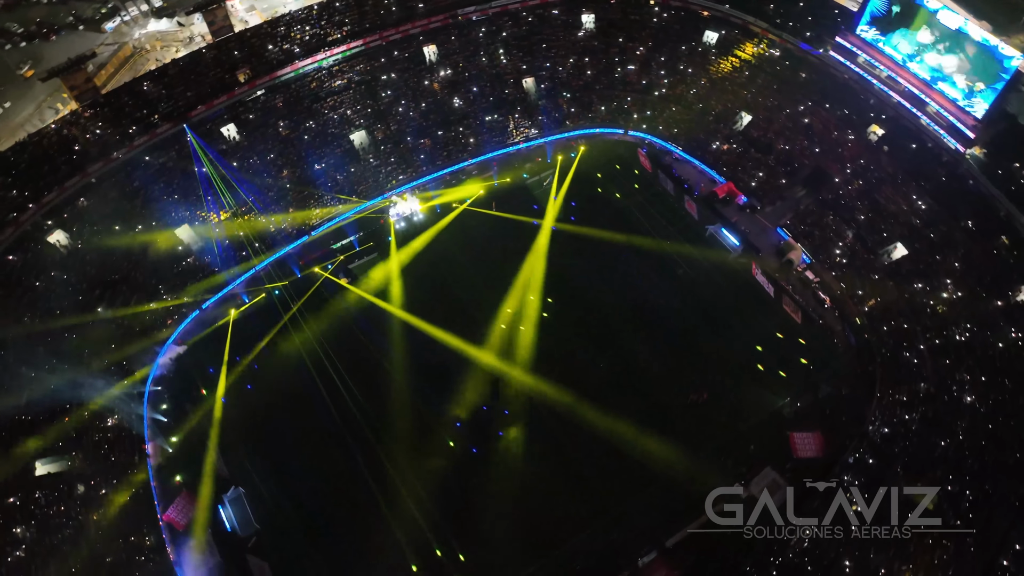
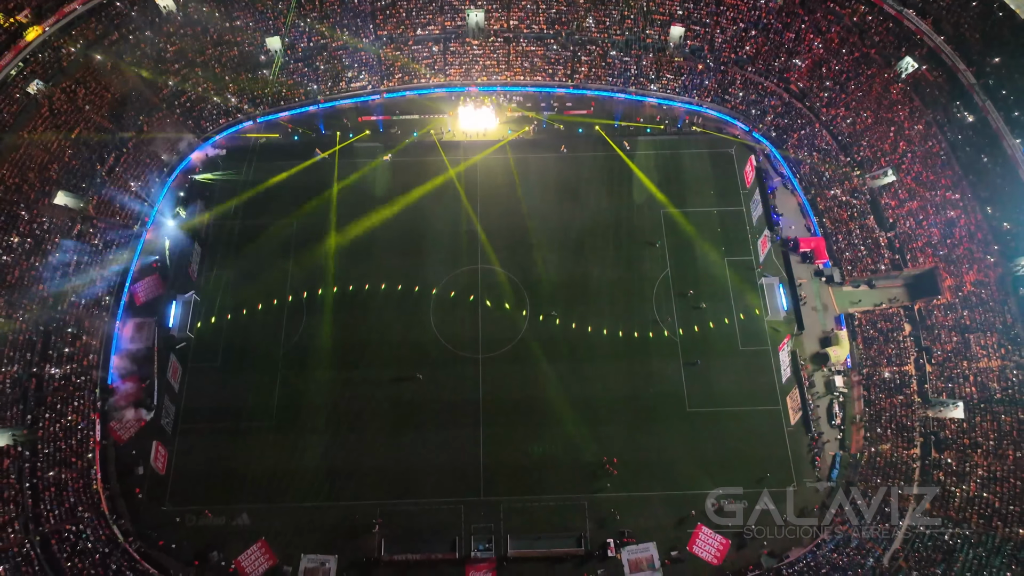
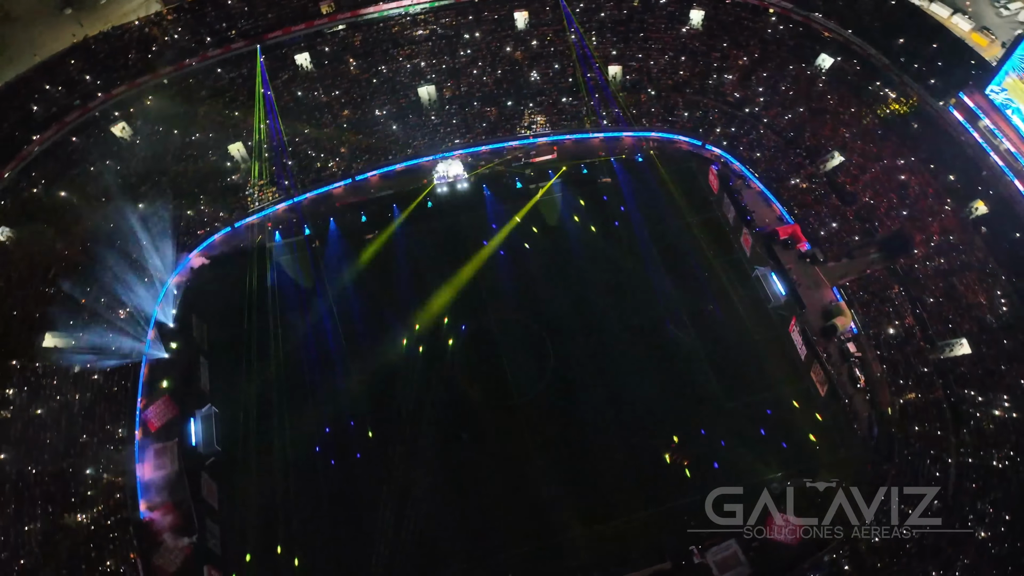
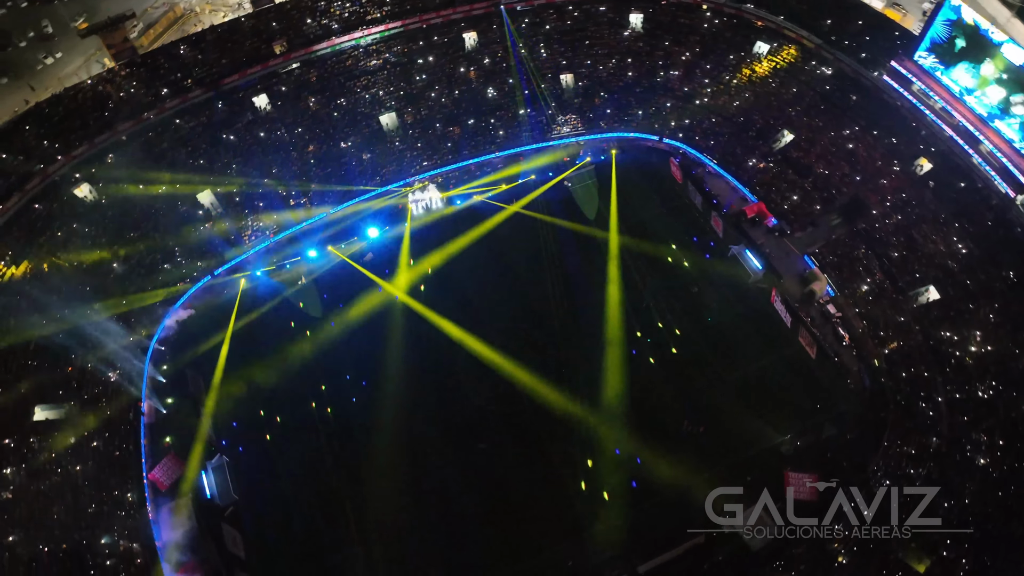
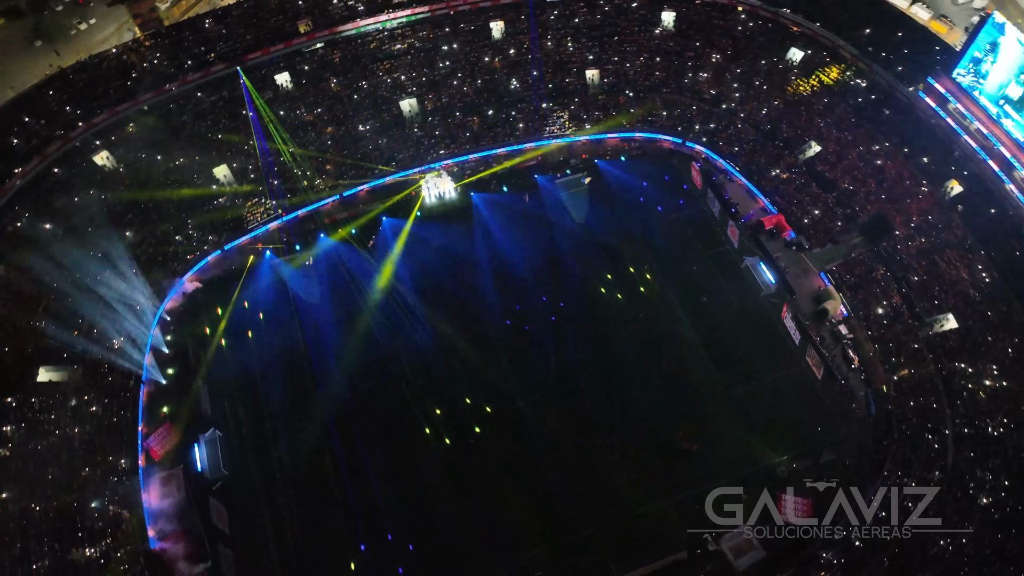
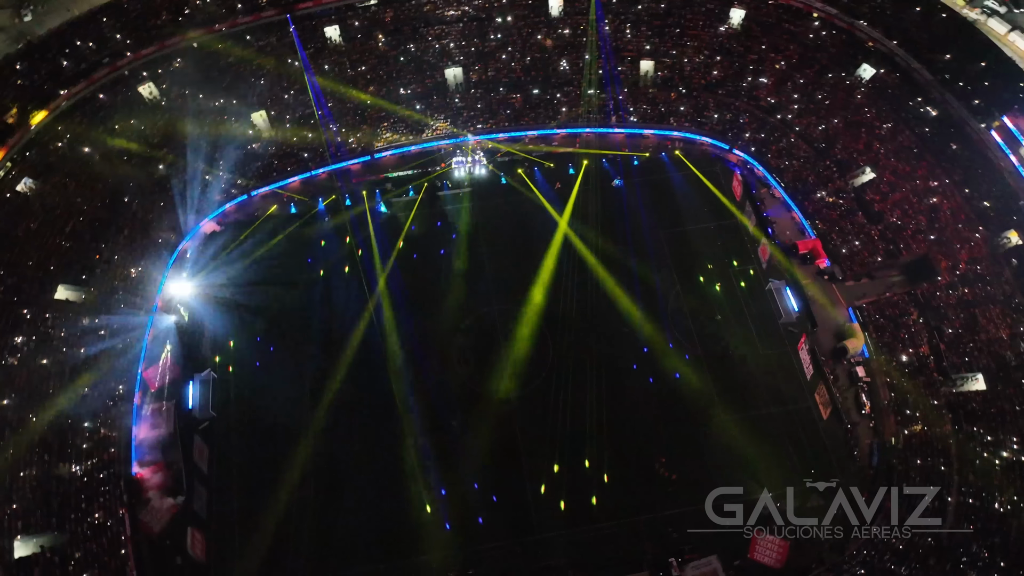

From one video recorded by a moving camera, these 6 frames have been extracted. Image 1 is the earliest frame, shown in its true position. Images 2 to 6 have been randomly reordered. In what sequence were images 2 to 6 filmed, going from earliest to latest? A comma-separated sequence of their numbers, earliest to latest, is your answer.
4, 5, 3, 6, 2
